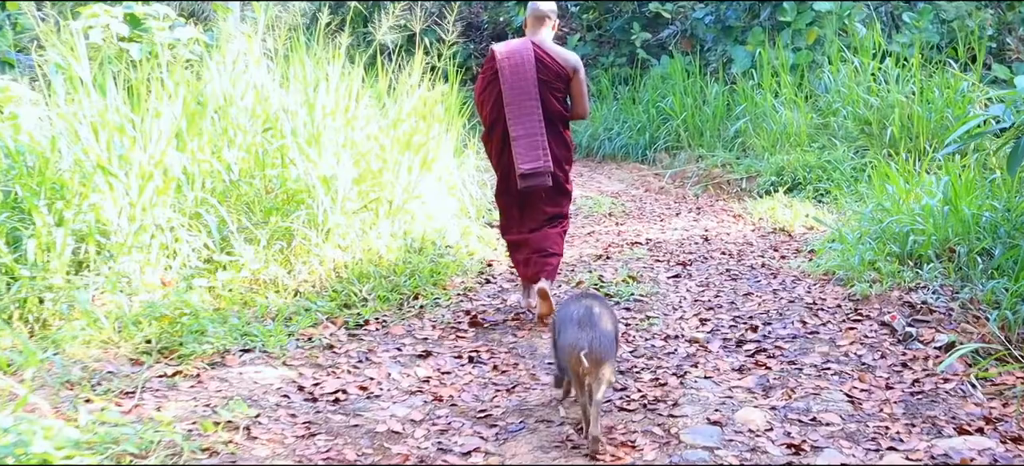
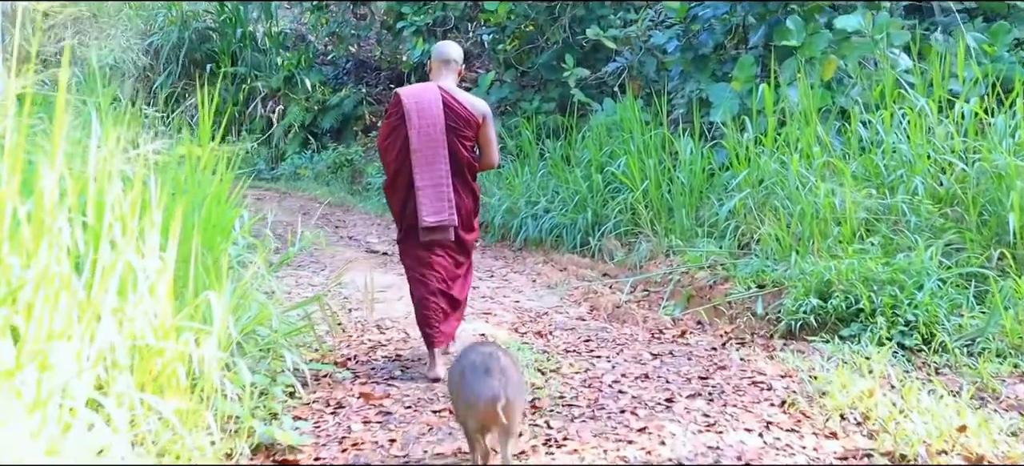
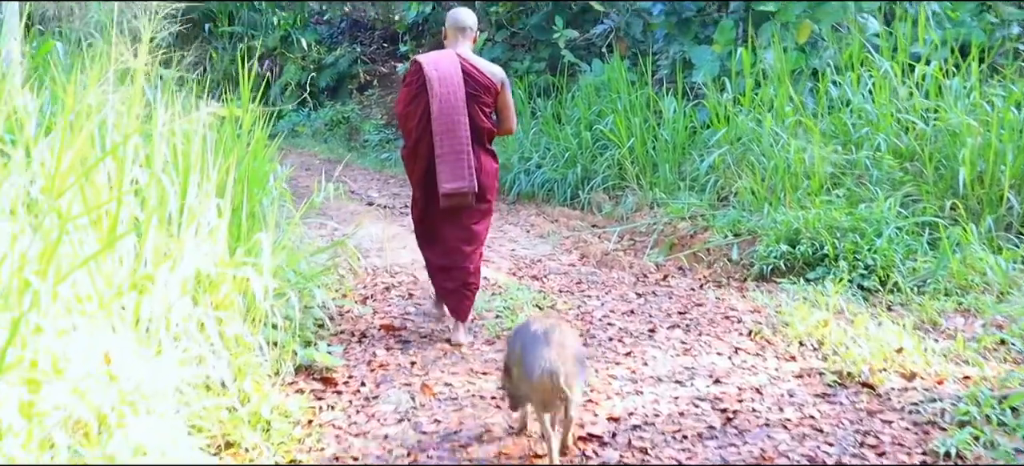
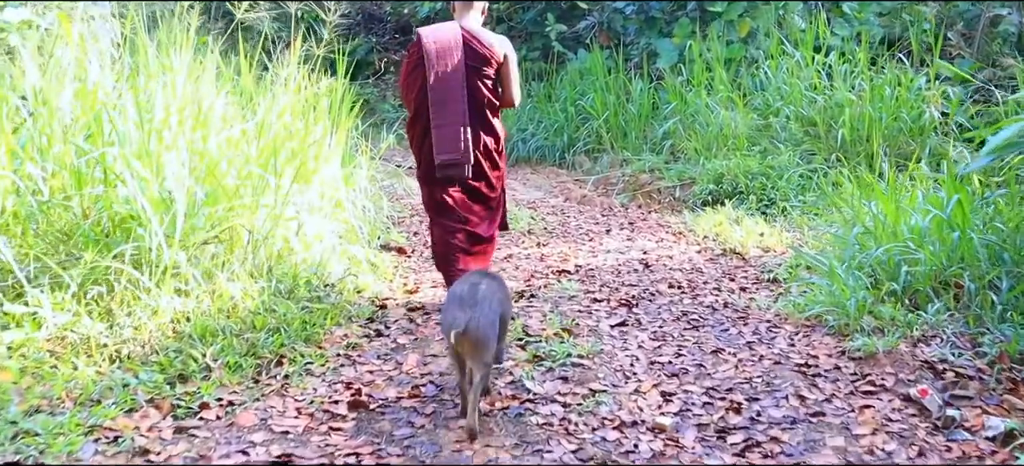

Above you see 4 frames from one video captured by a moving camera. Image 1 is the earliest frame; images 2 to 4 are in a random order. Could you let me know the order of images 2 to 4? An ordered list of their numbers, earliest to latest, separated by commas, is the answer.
4, 3, 2
